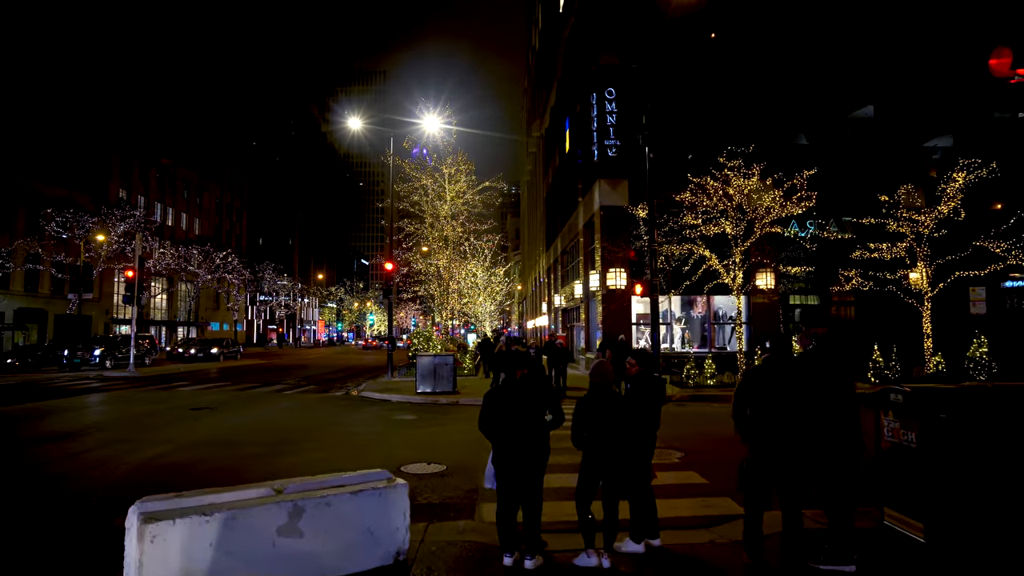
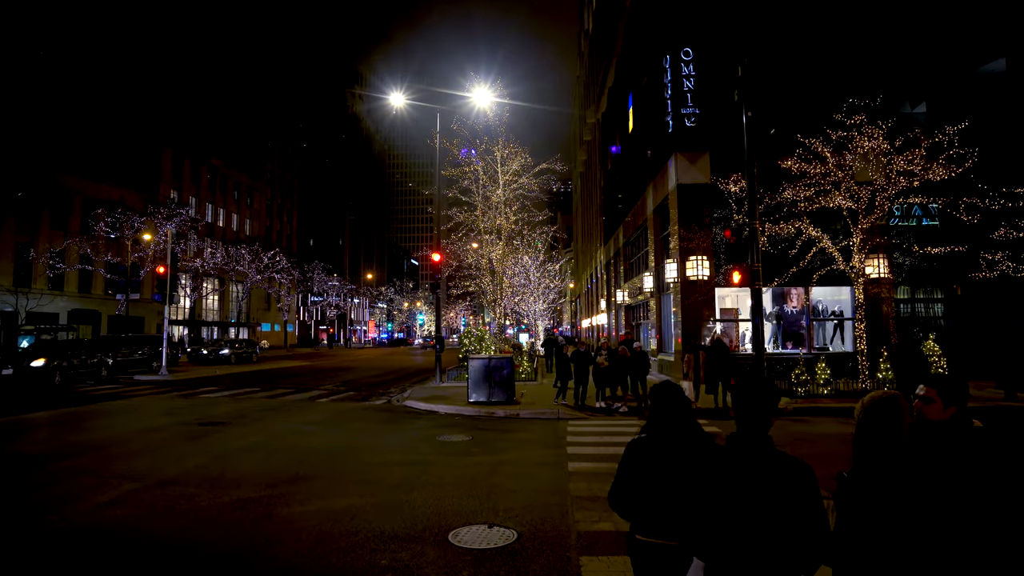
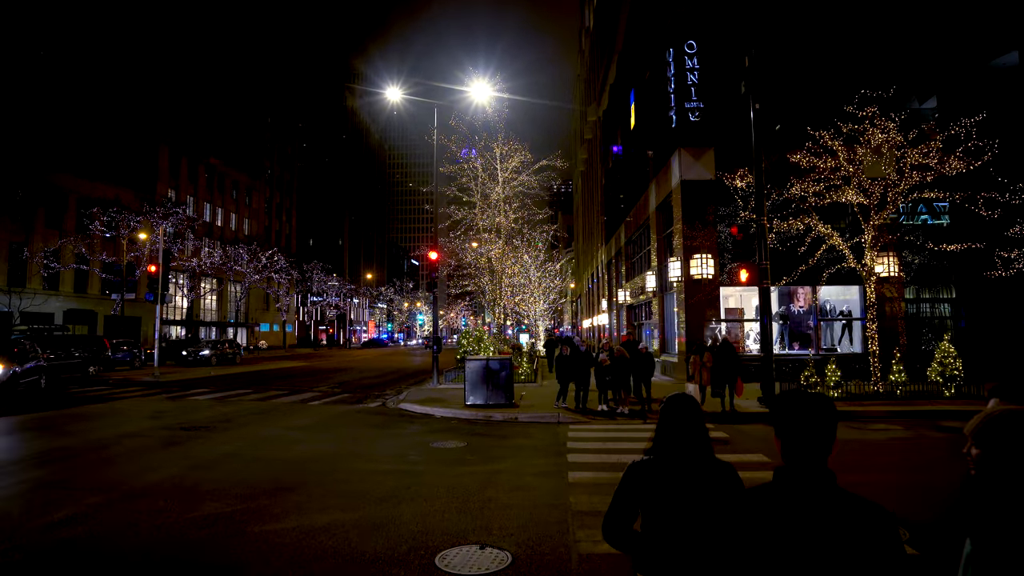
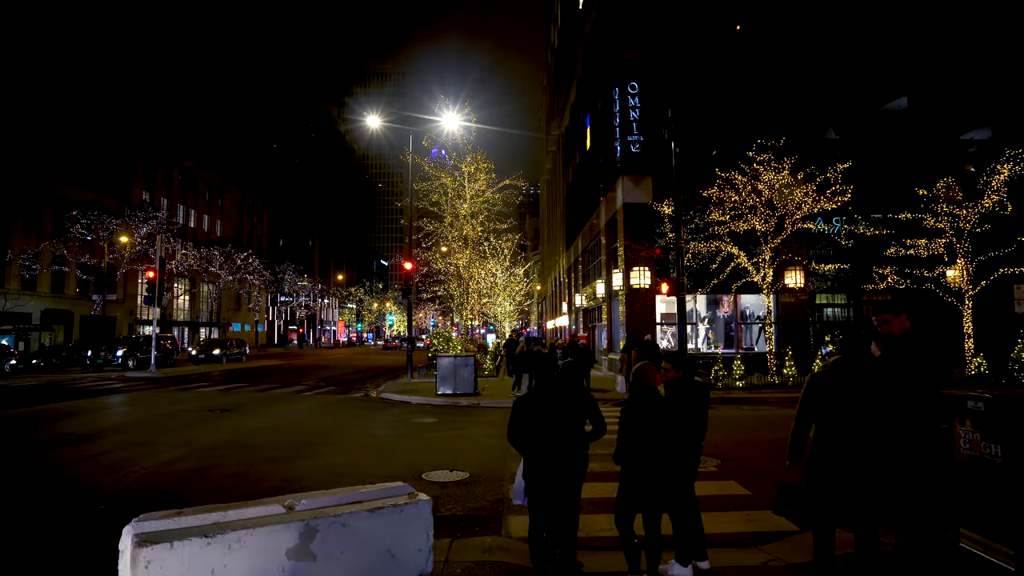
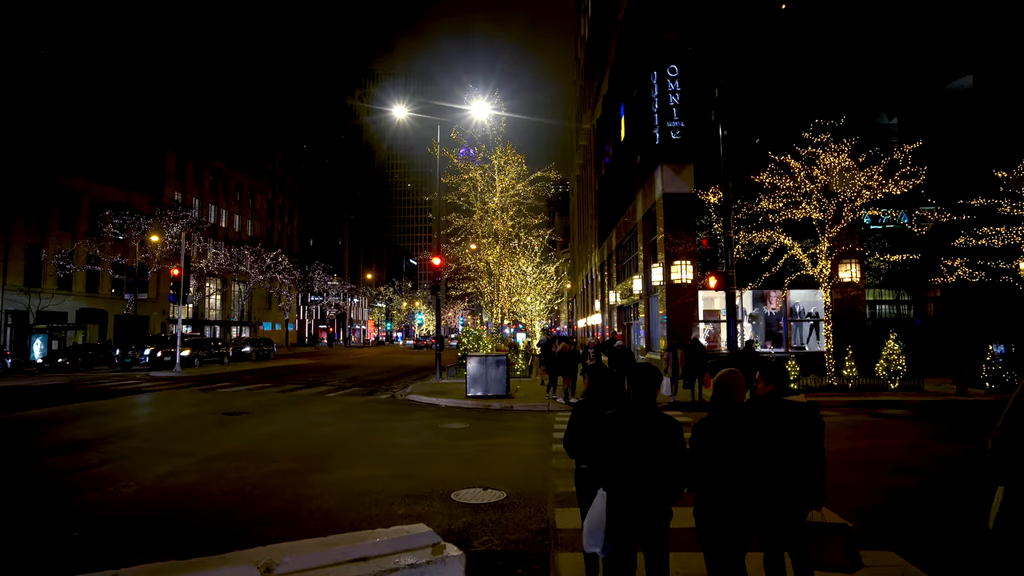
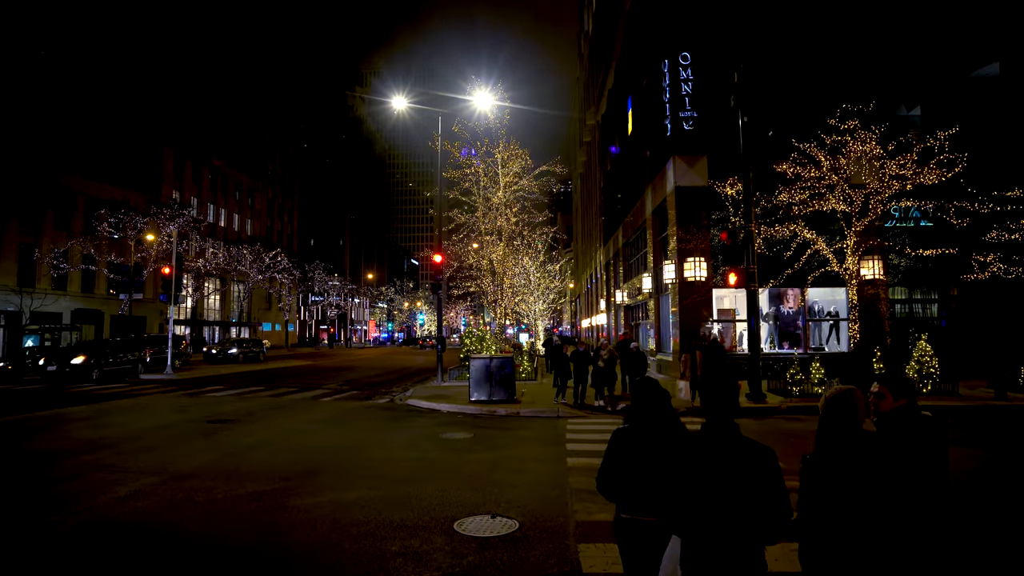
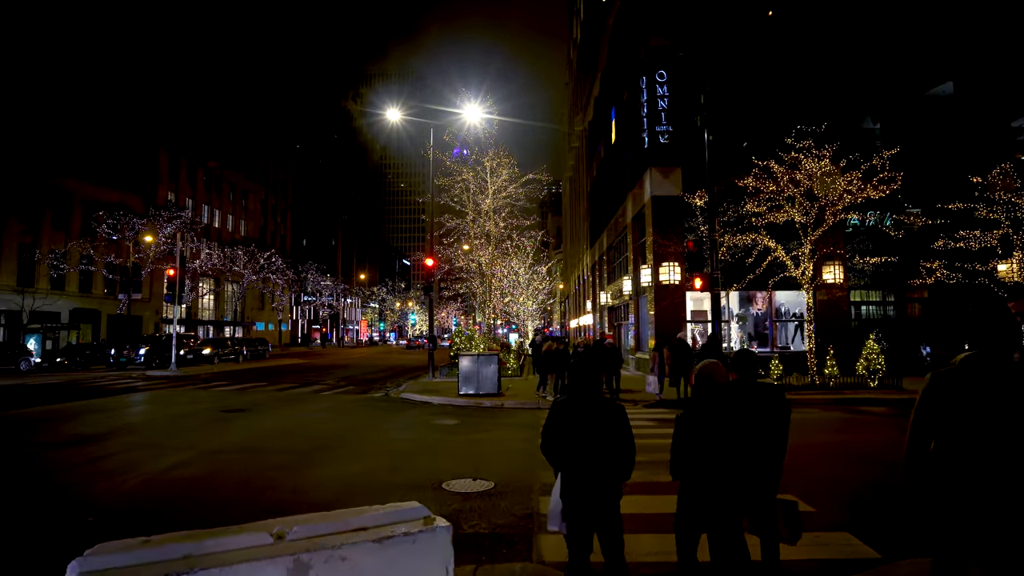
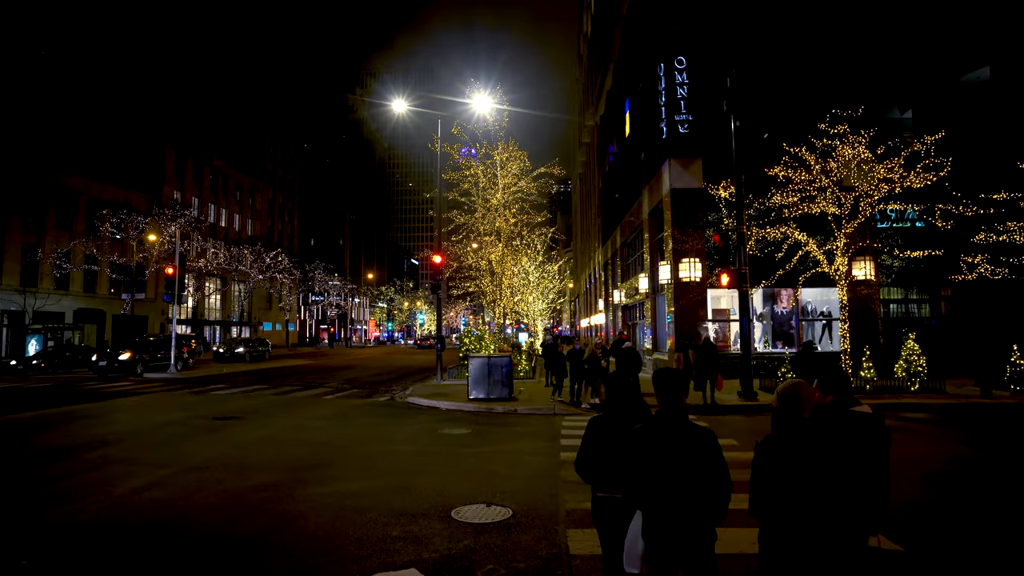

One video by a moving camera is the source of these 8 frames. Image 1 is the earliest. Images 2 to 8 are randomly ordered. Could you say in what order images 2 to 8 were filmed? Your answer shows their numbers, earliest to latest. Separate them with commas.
4, 7, 5, 8, 6, 2, 3
